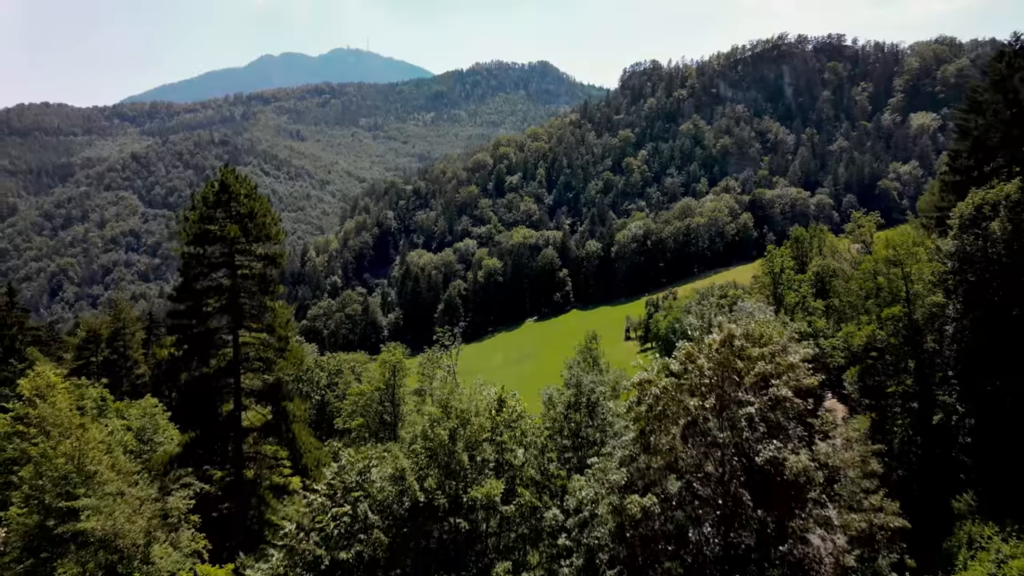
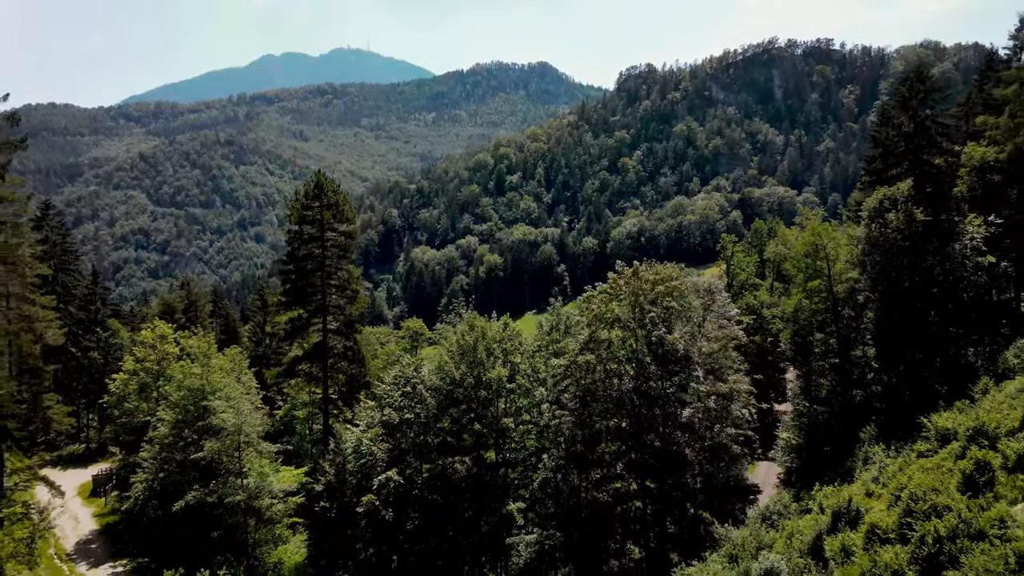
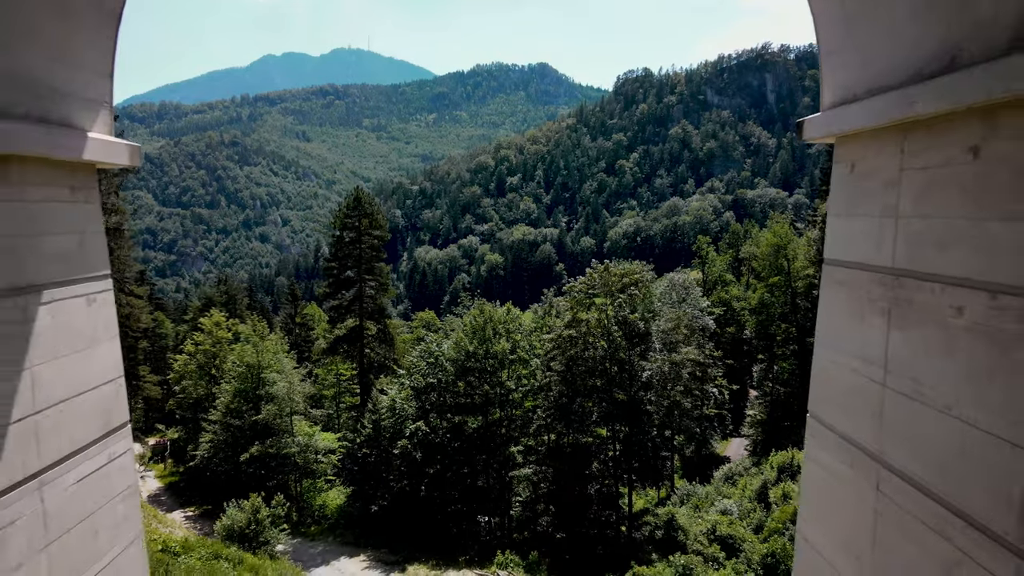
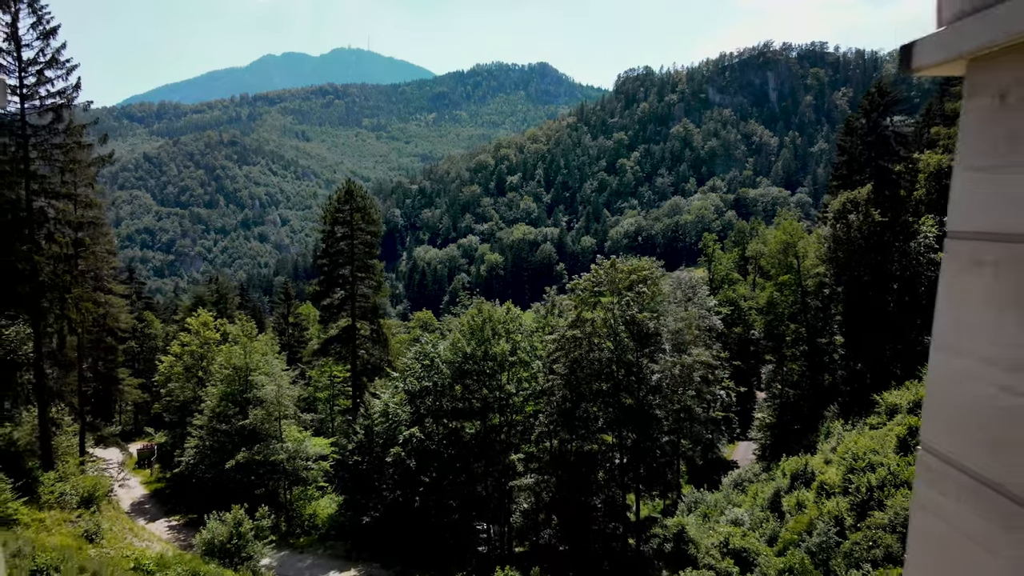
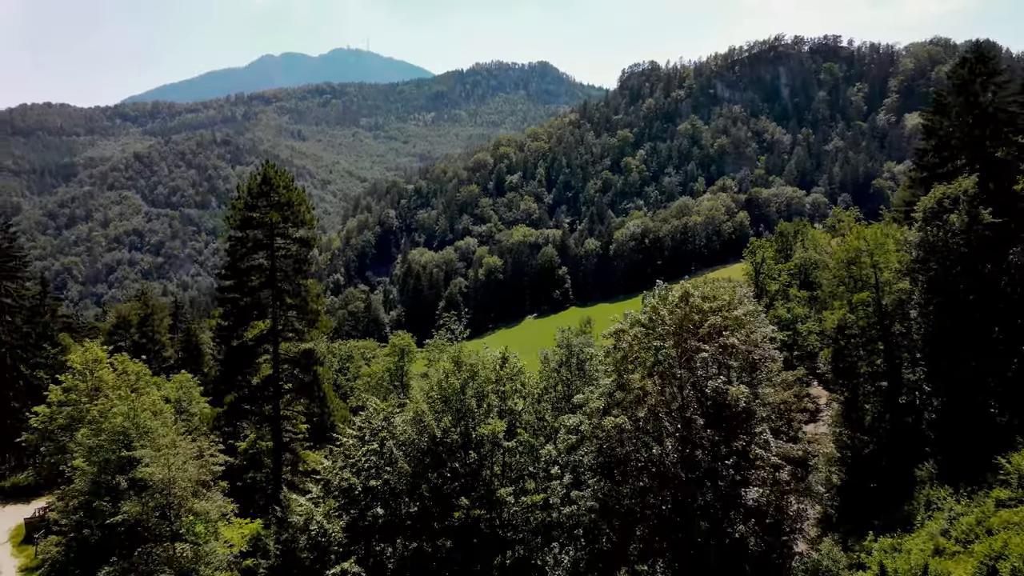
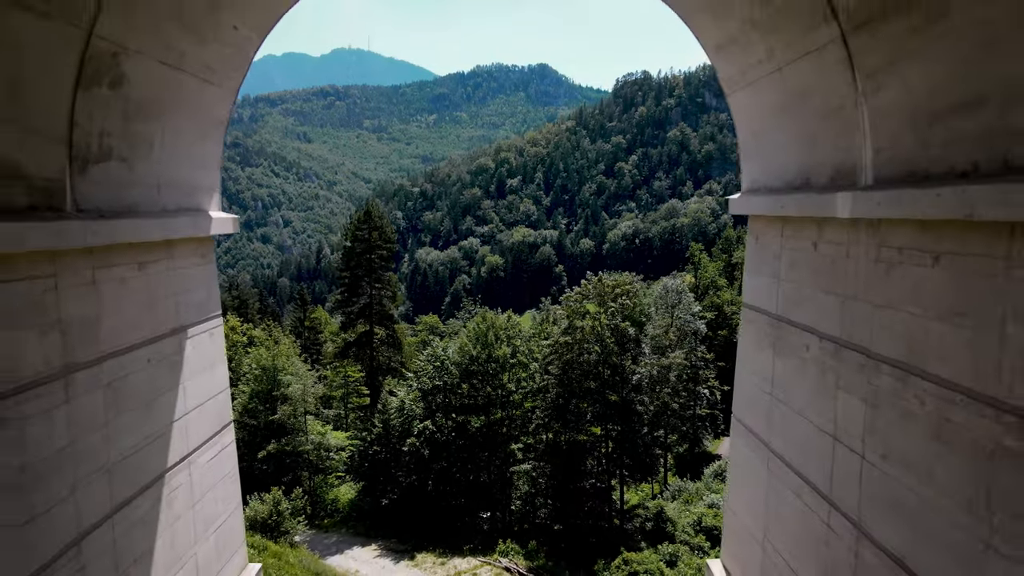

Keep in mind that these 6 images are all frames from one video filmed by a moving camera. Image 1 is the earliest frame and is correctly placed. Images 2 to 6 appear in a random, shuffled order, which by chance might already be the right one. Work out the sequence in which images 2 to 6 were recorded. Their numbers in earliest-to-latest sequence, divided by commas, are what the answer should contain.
5, 2, 4, 3, 6
